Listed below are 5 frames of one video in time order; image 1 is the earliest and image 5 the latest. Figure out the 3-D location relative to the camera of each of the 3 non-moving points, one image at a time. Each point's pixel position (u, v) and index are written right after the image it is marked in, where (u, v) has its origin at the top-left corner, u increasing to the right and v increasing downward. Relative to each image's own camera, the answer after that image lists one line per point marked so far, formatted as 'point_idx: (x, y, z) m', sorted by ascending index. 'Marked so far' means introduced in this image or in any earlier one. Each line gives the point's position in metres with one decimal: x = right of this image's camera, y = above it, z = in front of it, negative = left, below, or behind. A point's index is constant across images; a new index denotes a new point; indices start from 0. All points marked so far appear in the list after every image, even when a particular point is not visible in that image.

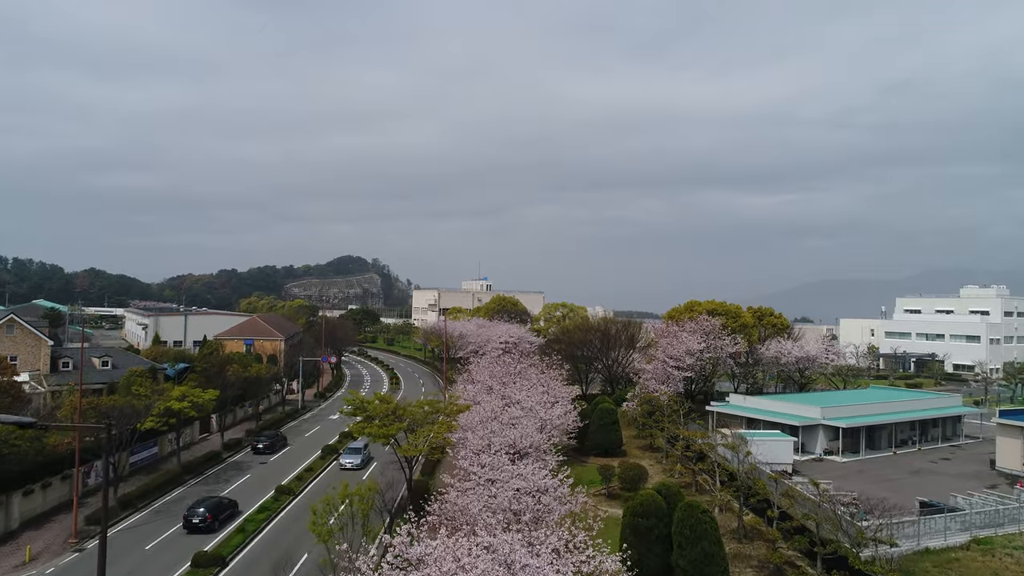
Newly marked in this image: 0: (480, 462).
0: (-0.7, -3.6, +12.7) m
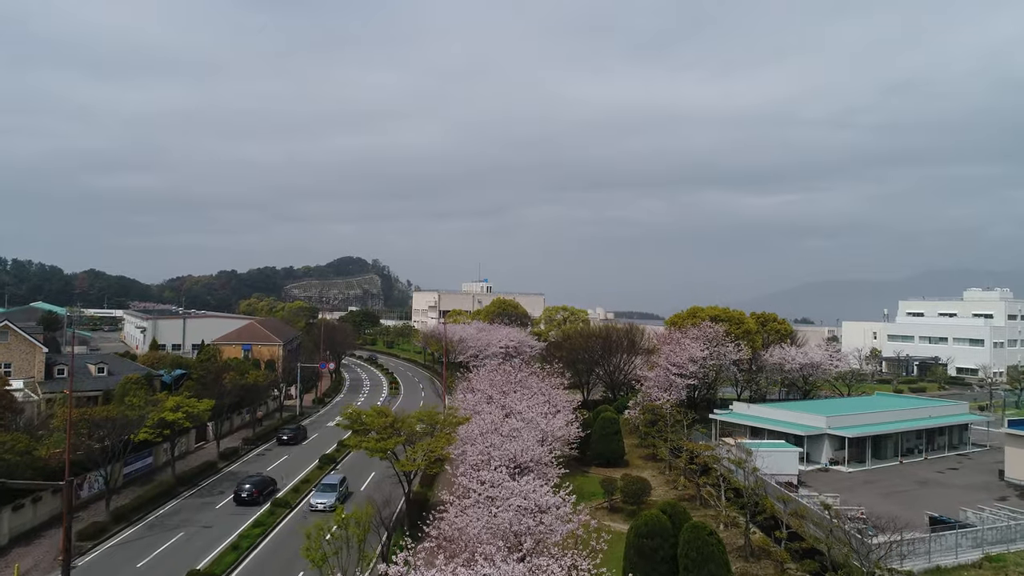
0: (-0.6, -3.8, +12.4) m
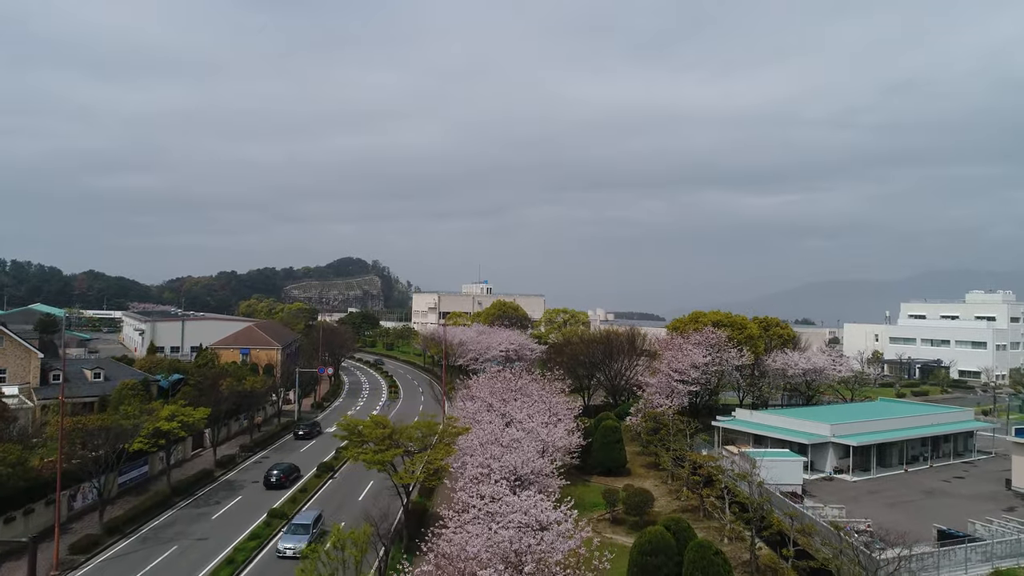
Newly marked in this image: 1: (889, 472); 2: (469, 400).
0: (-0.6, -4.0, +12.1) m
1: (+12.2, -5.9, +19.9) m
2: (-1.4, -3.6, +19.6) m
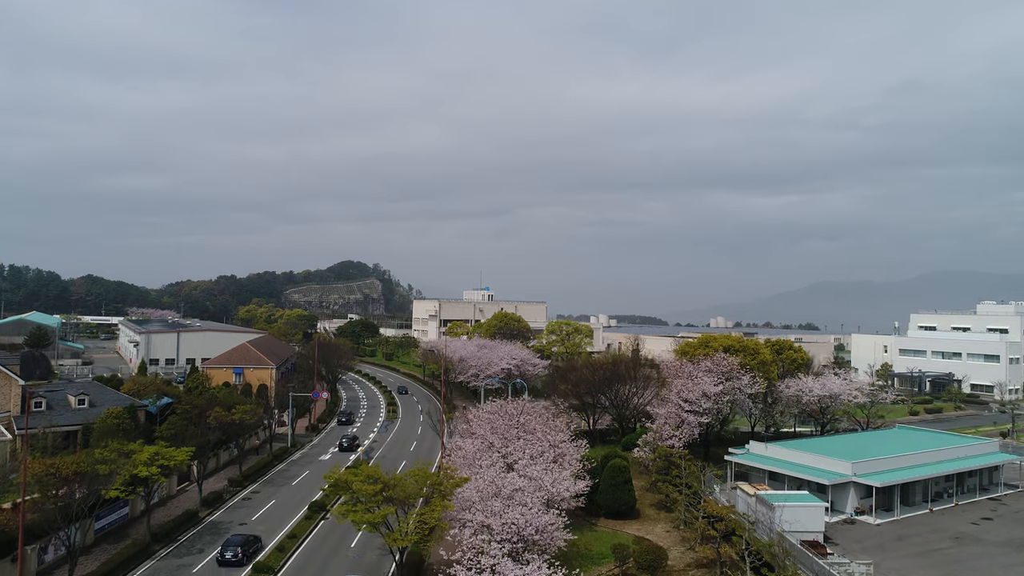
0: (-0.6, -4.9, +11.1) m
1: (+12.2, -6.8, +18.8) m
2: (-1.3, -4.5, +18.6) m
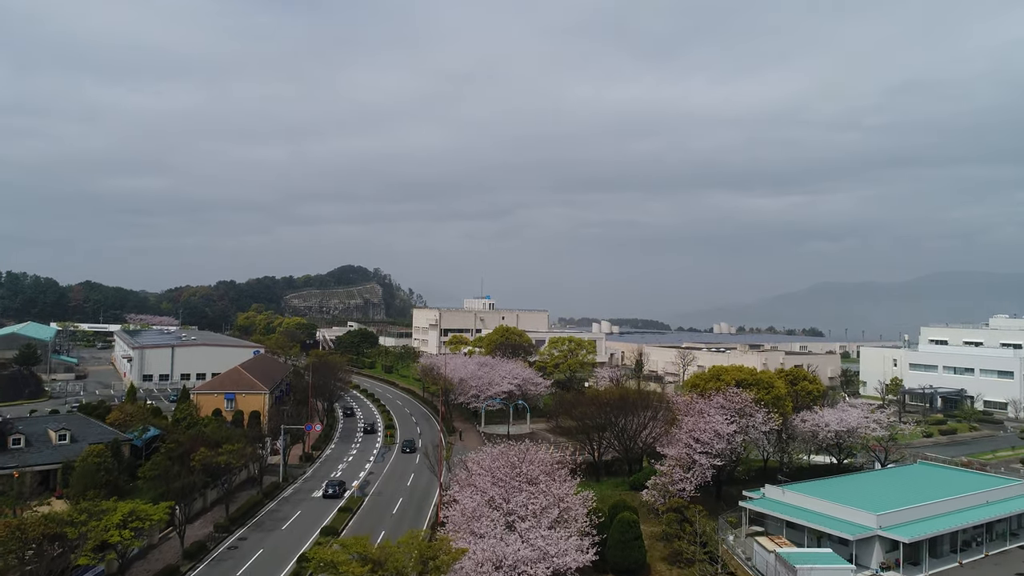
0: (-0.6, -6.0, +9.9) m
1: (+12.3, -7.9, +17.6) m
2: (-1.3, -5.6, +17.4) m
